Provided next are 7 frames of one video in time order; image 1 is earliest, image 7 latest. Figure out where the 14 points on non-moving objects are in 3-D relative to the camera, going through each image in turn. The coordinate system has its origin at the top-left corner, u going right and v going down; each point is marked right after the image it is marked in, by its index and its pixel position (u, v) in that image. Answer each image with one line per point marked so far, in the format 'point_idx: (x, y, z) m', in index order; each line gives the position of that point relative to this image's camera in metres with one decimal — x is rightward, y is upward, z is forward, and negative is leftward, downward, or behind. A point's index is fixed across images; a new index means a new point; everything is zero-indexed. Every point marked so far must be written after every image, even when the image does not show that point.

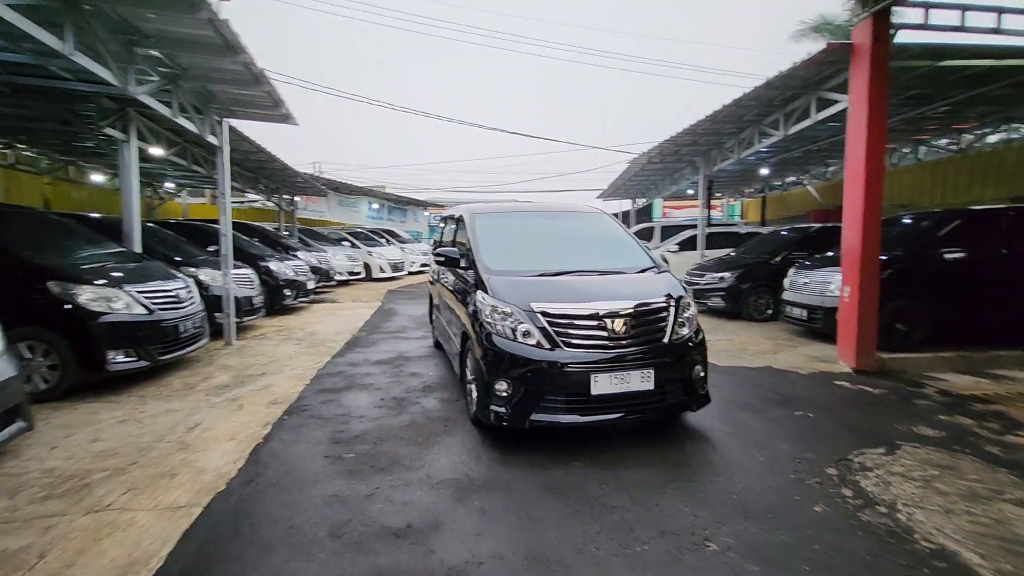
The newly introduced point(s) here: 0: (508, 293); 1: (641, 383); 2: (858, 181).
0: (0.0, 0.0, +3.7) m
1: (+0.9, -0.7, +3.4) m
2: (+3.7, +1.2, +5.4) m
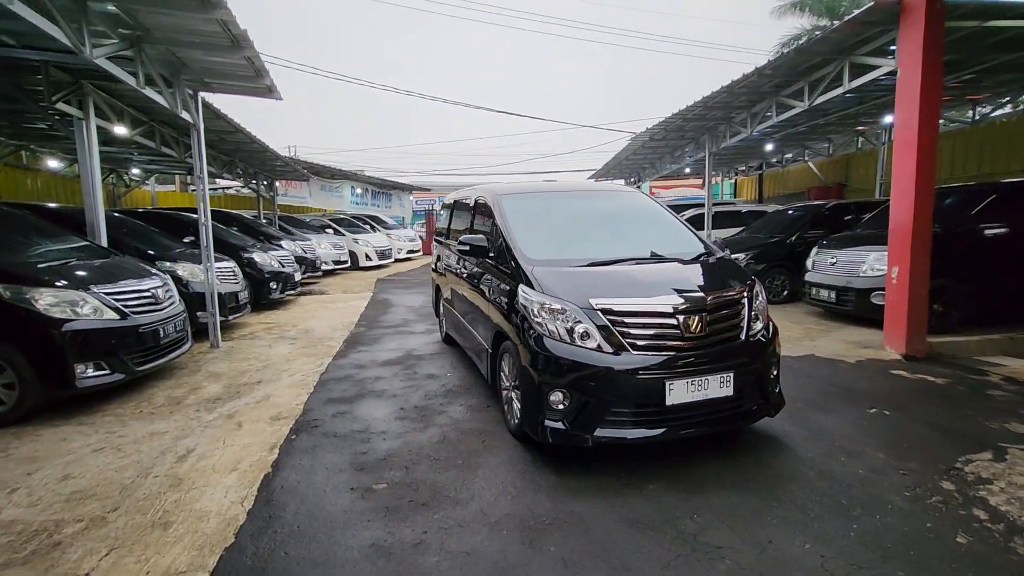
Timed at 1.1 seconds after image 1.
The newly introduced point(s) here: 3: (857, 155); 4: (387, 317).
0: (+0.3, 0.0, +3.1) m
1: (+1.2, -0.6, +2.9) m
2: (+3.9, +1.3, +4.9) m
3: (+8.2, +3.2, +11.9) m
4: (-2.0, -0.5, +7.8) m
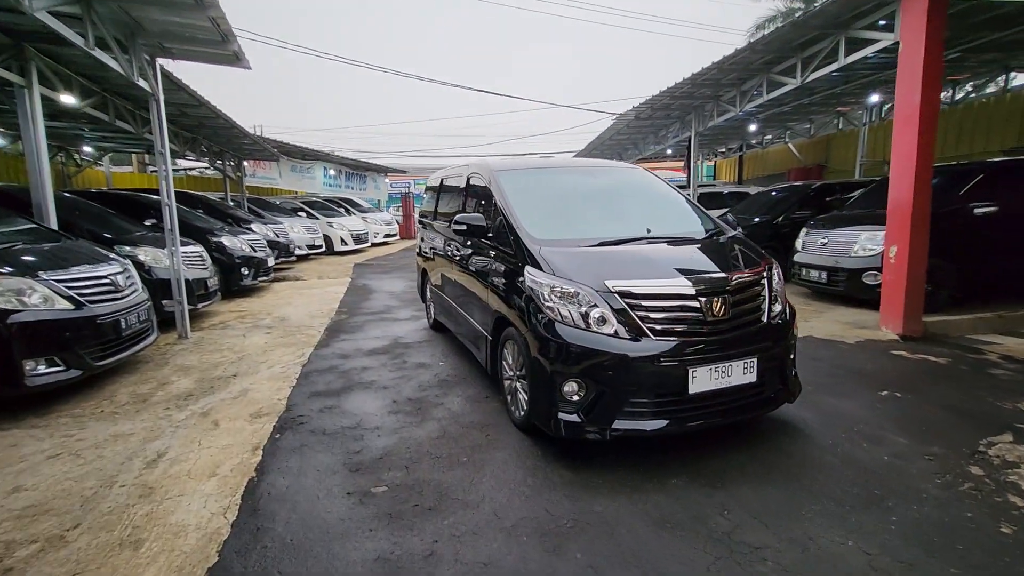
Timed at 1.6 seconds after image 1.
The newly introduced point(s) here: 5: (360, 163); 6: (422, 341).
0: (+0.3, +0.1, +2.9) m
1: (+1.3, -0.5, +2.8) m
2: (+3.8, +1.6, +4.8) m
3: (+7.8, +3.6, +12.0) m
4: (-2.2, -0.2, +7.5) m
5: (-5.6, +4.6, +18.4) m
6: (-1.0, -0.6, +5.4) m
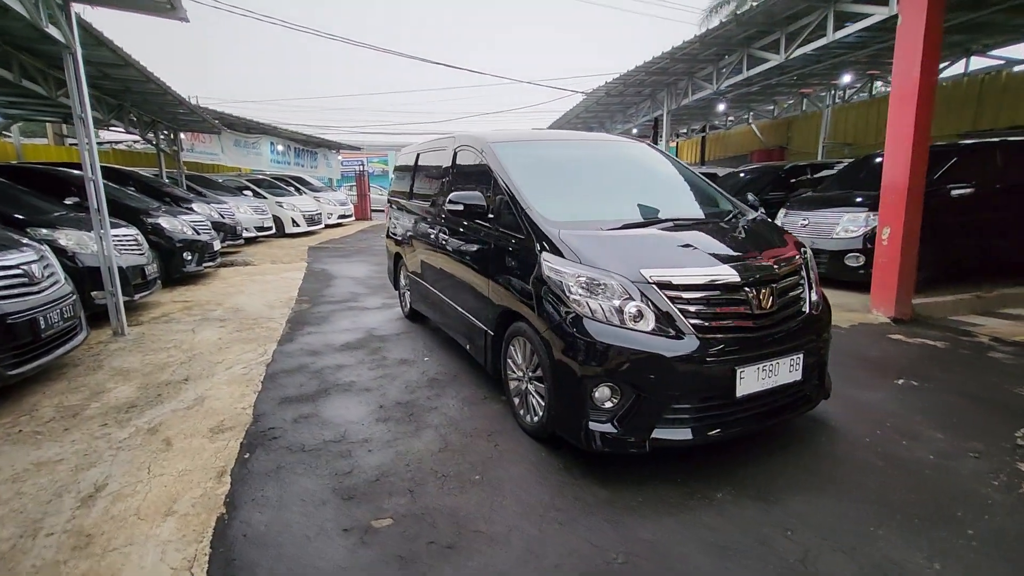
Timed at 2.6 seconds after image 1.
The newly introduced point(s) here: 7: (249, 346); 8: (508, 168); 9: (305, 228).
0: (+0.4, +0.2, +2.5) m
1: (+1.4, -0.4, +2.5) m
2: (+3.7, +1.7, +4.7) m
3: (+6.9, +4.1, +12.1) m
4: (-2.5, 0.0, +6.9) m
5: (-6.9, +5.1, +17.2) m
6: (-1.1, -0.4, +4.9) m
7: (-2.4, -0.5, +4.5) m
8: (0.0, +0.8, +3.3) m
9: (-5.4, +1.6, +13.1) m
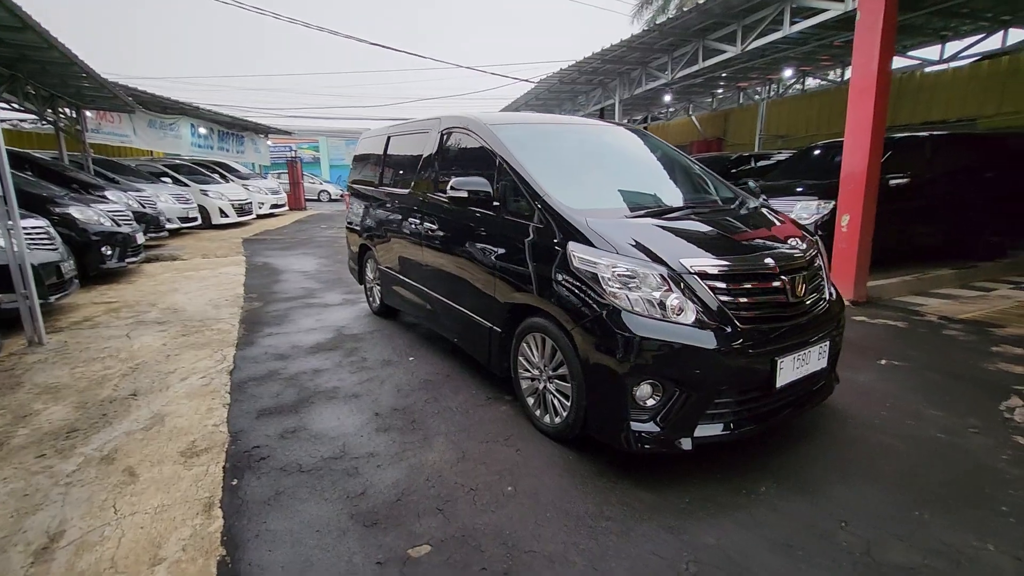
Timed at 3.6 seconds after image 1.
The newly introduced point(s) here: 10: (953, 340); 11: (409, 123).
0: (+0.6, +0.2, +2.4) m
1: (+1.5, -0.4, +2.5) m
2: (+3.5, +1.9, +4.9) m
3: (+5.7, +4.5, +12.6) m
4: (-2.9, 0.0, +6.3) m
5: (-8.8, +5.3, +15.9) m
6: (-1.3, -0.4, +4.5) m
7: (-2.5, -0.5, +4.0) m
8: (0.0, +0.8, +3.1) m
9: (-6.7, +1.7, +12.1) m
10: (+3.7, -0.4, +4.2) m
11: (-0.9, +1.5, +4.5) m
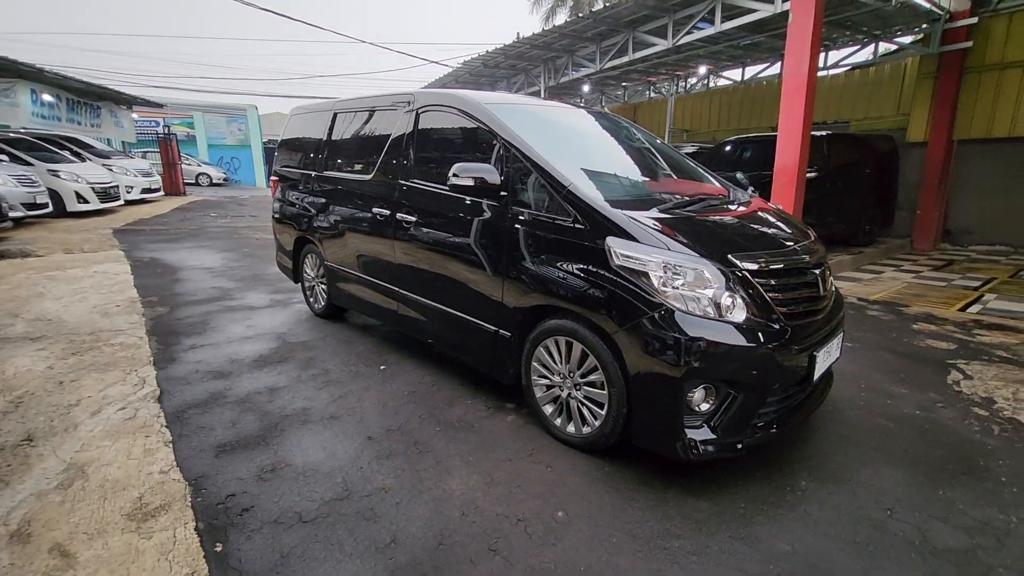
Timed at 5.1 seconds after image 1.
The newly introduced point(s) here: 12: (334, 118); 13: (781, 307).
0: (+0.7, +0.2, +2.2) m
1: (+1.6, -0.3, +2.5) m
2: (+3.0, +2.0, +5.3) m
3: (+3.5, +4.8, +13.2) m
4: (-3.5, 0.0, +5.4) m
5: (-11.3, +5.3, +13.4) m
6: (-1.5, -0.4, +4.0) m
7: (-2.6, -0.5, +3.2) m
8: (0.0, +0.9, +2.8) m
9: (-8.4, +1.7, +10.2) m
10: (+3.4, -0.3, +4.7) m
11: (-1.2, +1.5, +4.0) m
12: (-1.5, +1.5, +4.2) m
13: (+1.2, -0.1, +2.2) m
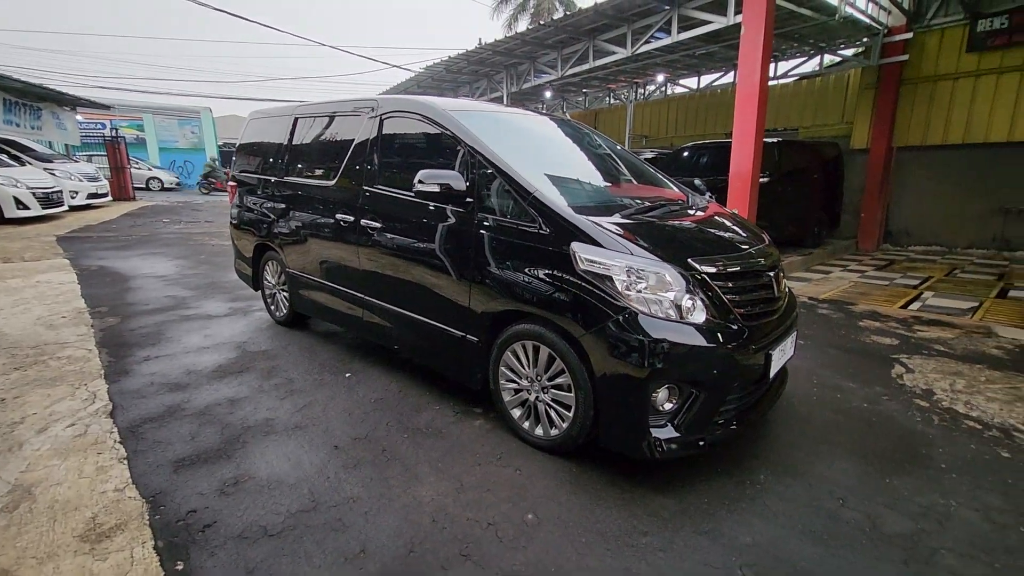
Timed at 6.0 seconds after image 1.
0: (+0.5, +0.2, +2.3) m
1: (+1.5, -0.3, +2.7) m
2: (+2.6, +2.0, +5.5) m
3: (+2.5, +4.8, +13.5) m
4: (-3.8, -0.1, +5.1) m
5: (-12.3, +5.1, +12.7) m
6: (-1.8, -0.4, +3.9) m
7: (-2.7, -0.6, +3.0) m
8: (-0.2, +0.8, +2.8) m
9: (-9.1, +1.5, +9.7) m
10: (+3.1, -0.3, +4.9) m
11: (-1.5, +1.5, +3.9) m
12: (-1.8, +1.4, +4.1) m
13: (+1.0, -0.1, +2.3) m
